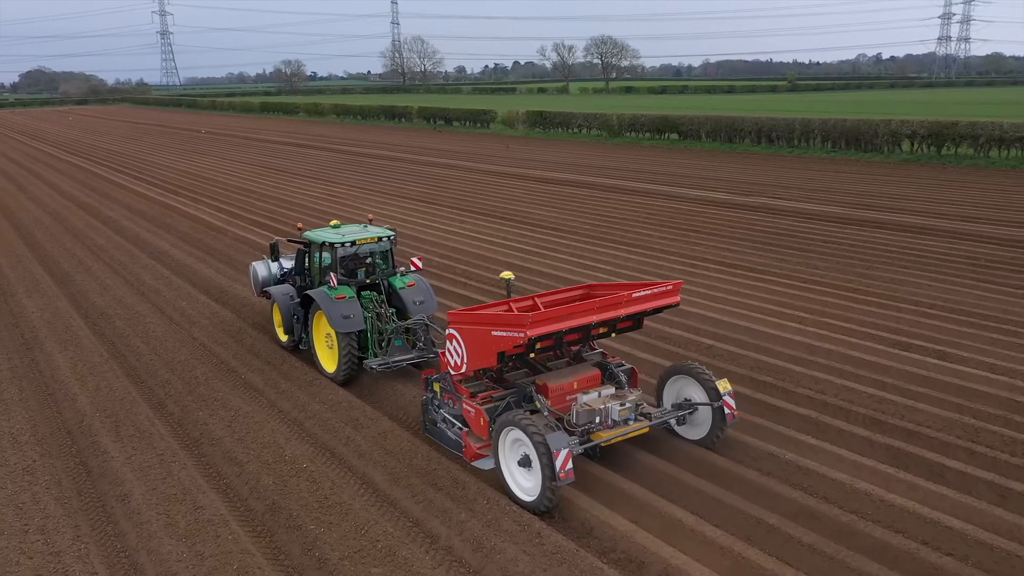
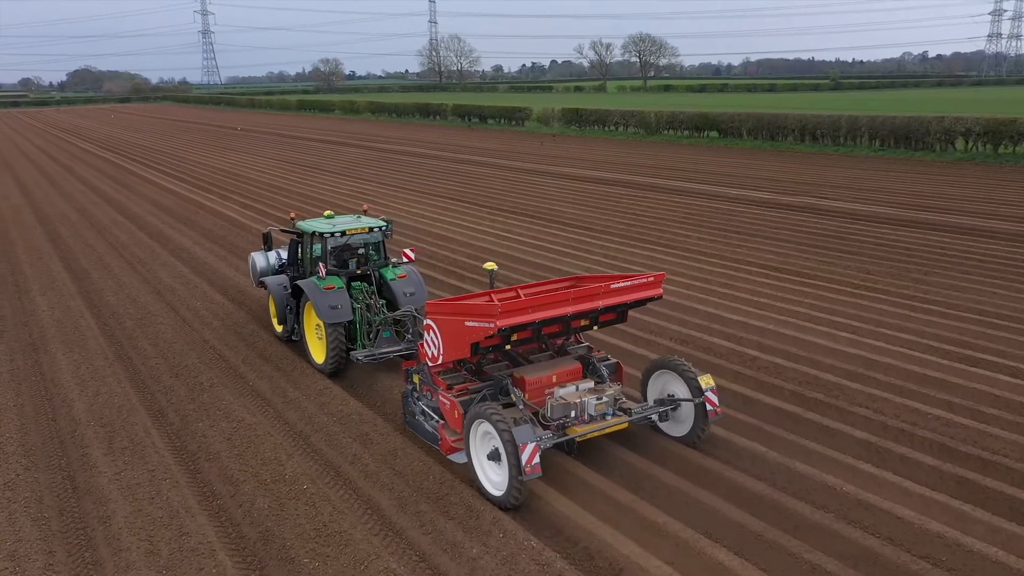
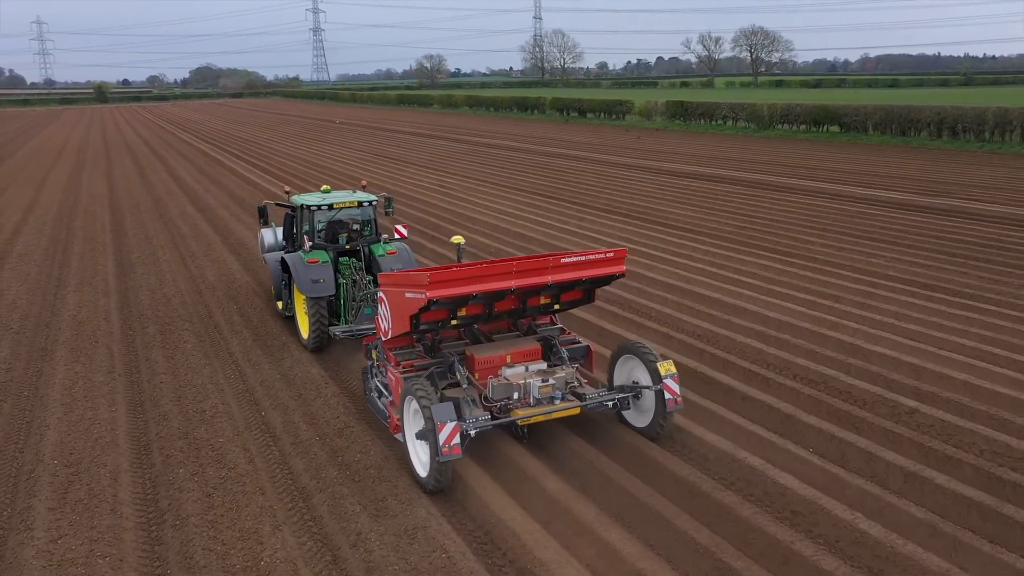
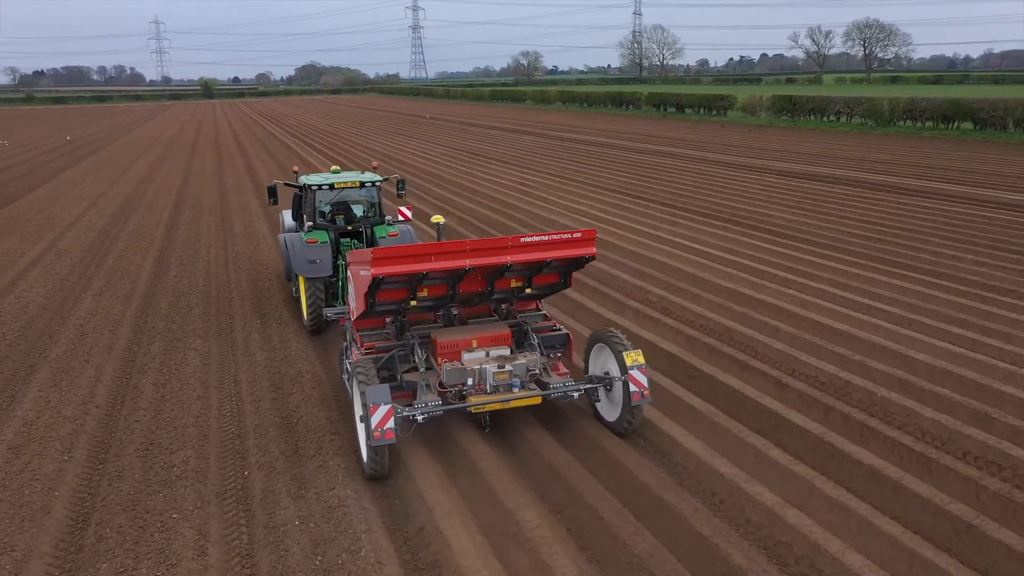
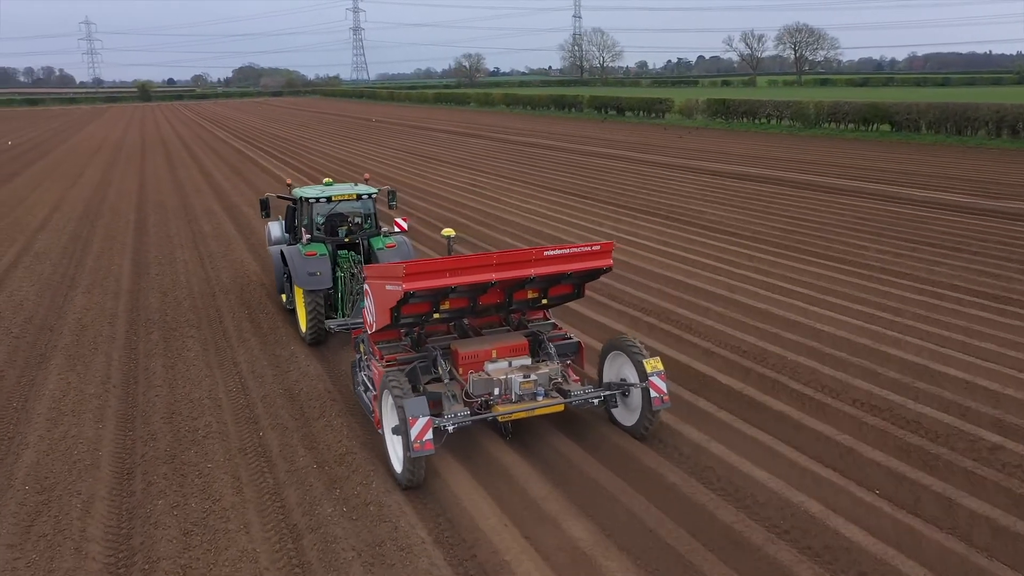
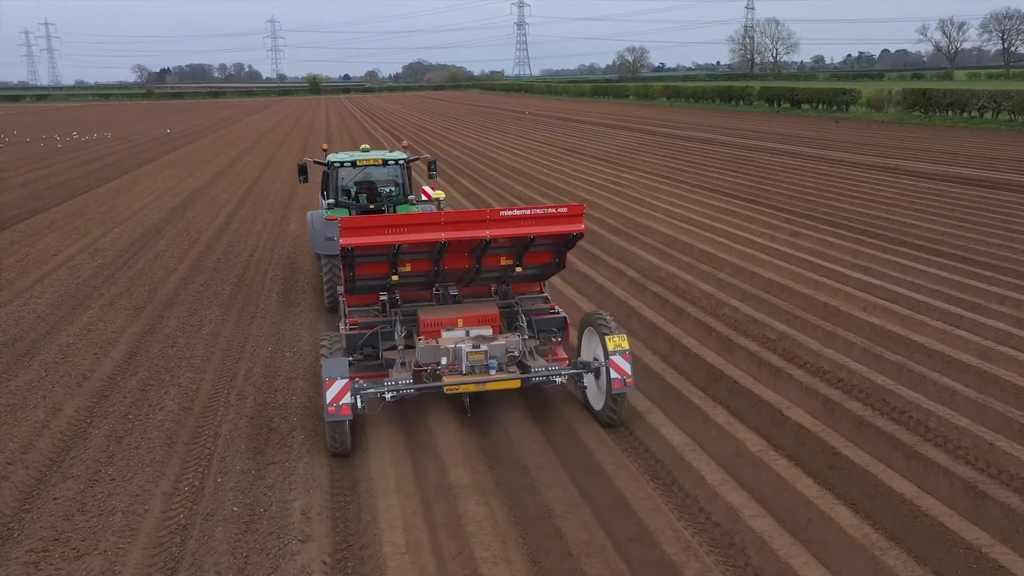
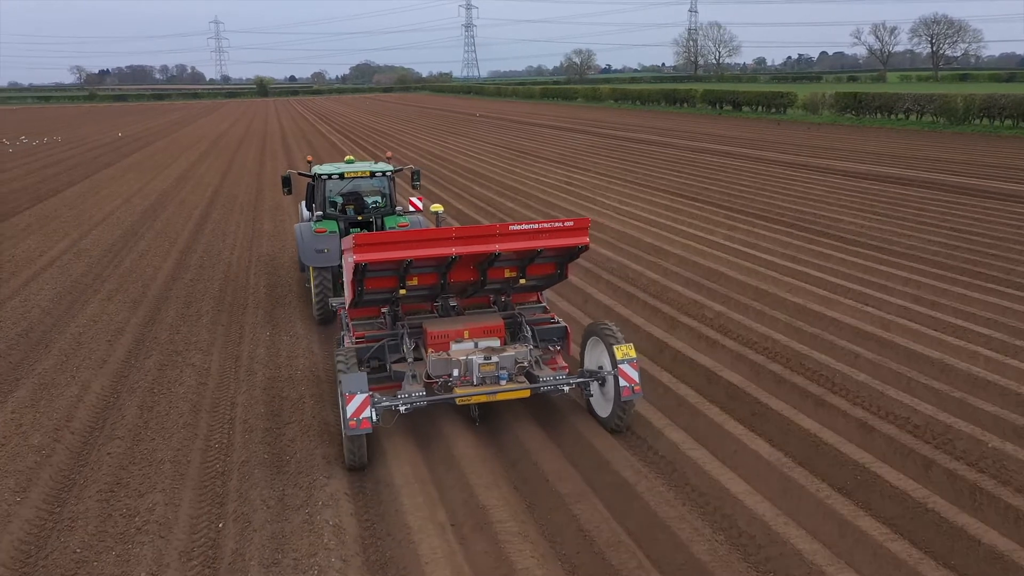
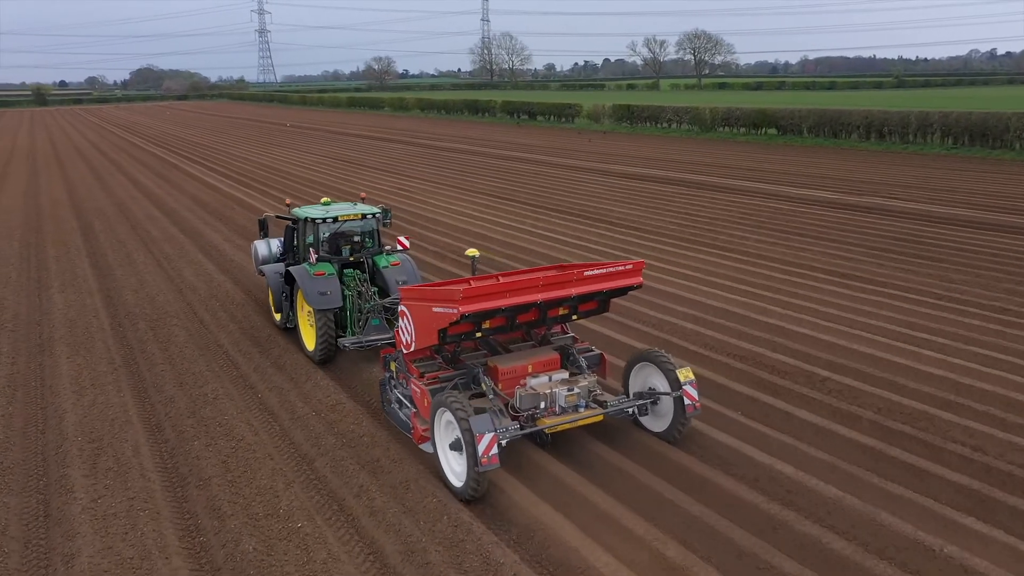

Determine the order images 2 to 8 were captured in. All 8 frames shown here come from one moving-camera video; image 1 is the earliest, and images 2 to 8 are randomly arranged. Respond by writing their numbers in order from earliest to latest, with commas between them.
2, 8, 3, 5, 4, 7, 6
